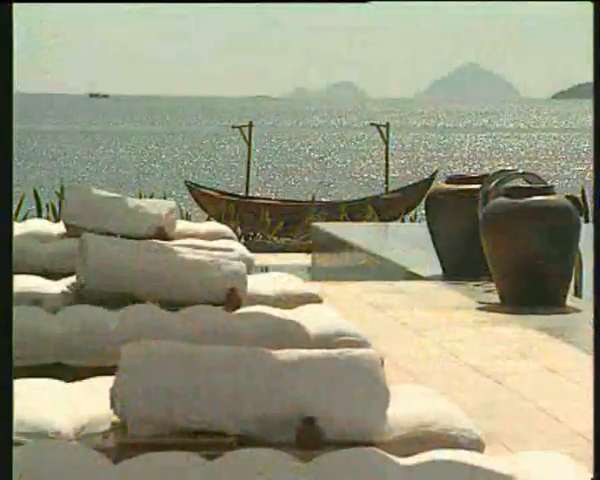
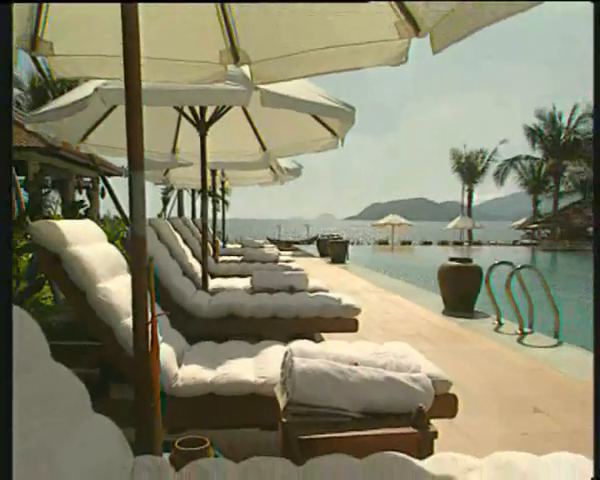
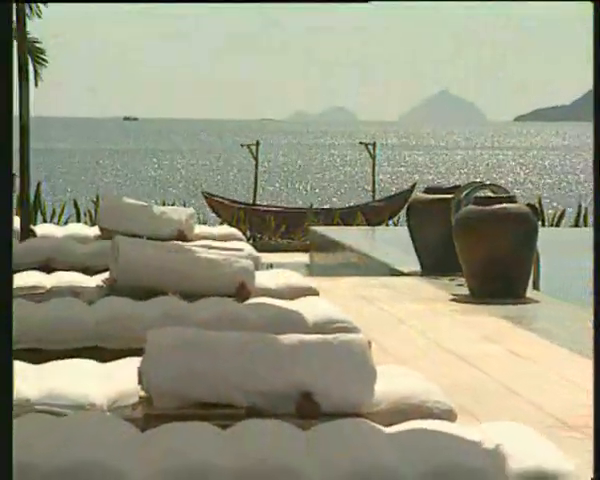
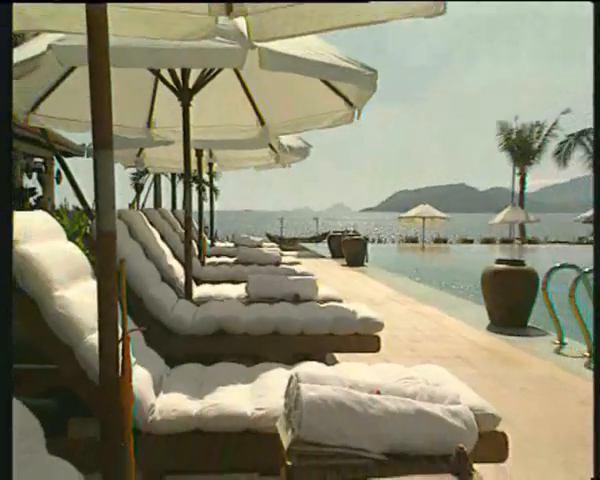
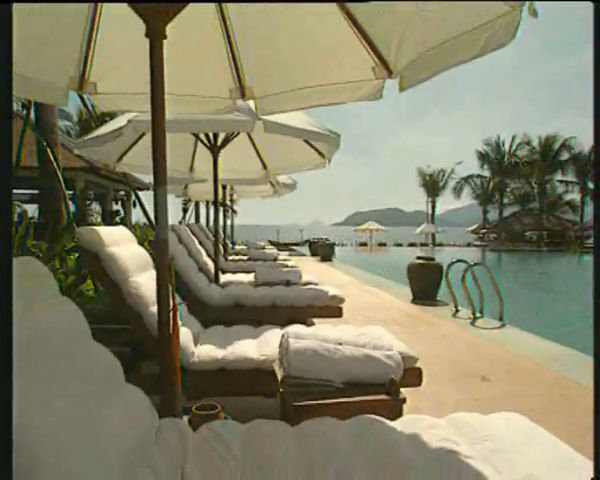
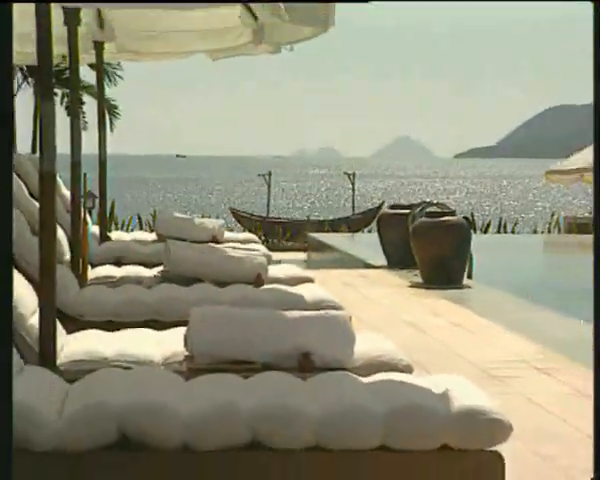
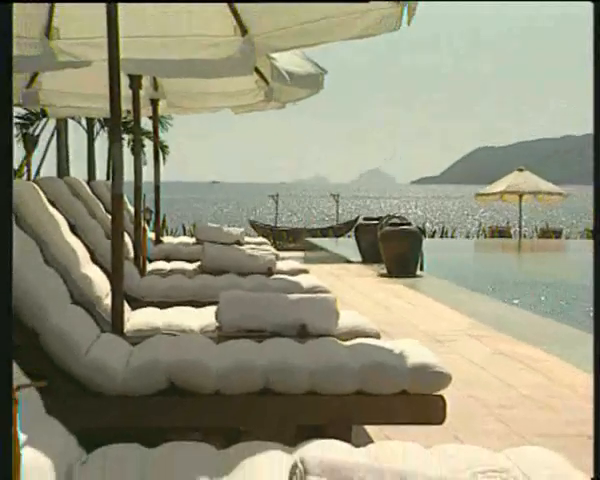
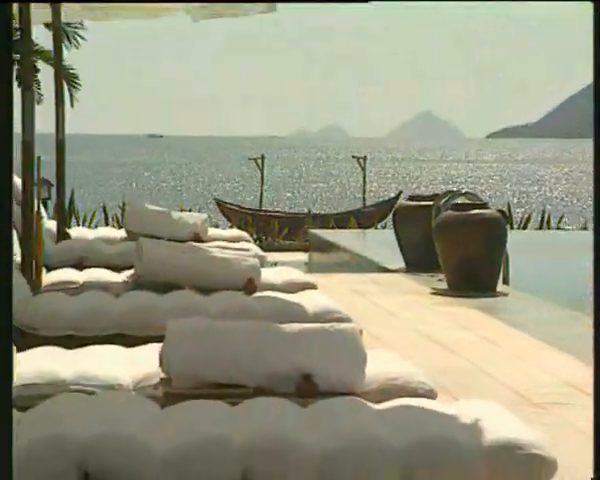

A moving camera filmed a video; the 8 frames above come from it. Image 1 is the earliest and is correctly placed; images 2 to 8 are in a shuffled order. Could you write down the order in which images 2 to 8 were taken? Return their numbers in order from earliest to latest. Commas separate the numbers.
3, 8, 6, 7, 4, 2, 5
